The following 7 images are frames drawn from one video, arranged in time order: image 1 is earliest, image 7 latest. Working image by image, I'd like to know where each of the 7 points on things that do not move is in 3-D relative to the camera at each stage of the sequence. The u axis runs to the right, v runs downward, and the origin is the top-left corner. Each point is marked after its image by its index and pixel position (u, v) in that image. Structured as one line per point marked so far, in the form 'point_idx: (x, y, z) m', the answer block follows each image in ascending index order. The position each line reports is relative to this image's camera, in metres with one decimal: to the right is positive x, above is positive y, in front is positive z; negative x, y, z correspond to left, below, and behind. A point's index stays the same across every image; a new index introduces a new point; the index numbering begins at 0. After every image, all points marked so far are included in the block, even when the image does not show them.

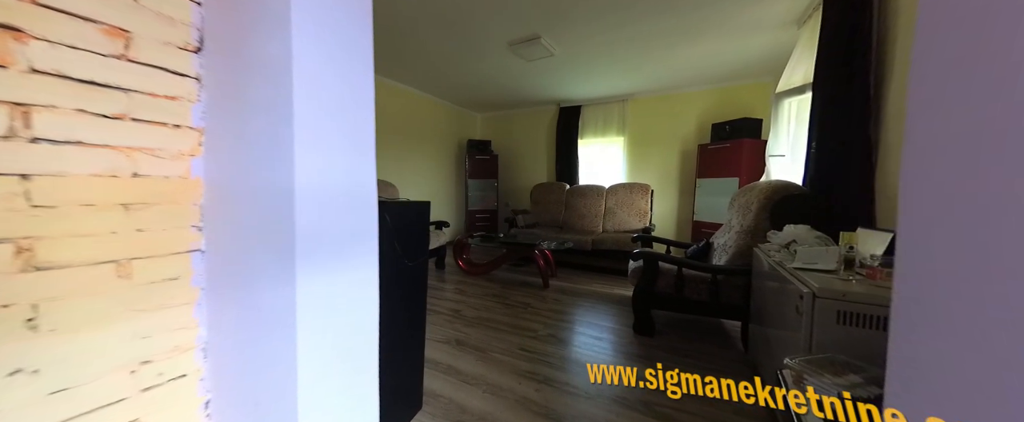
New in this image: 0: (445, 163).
0: (-1.1, +0.8, +5.1) m
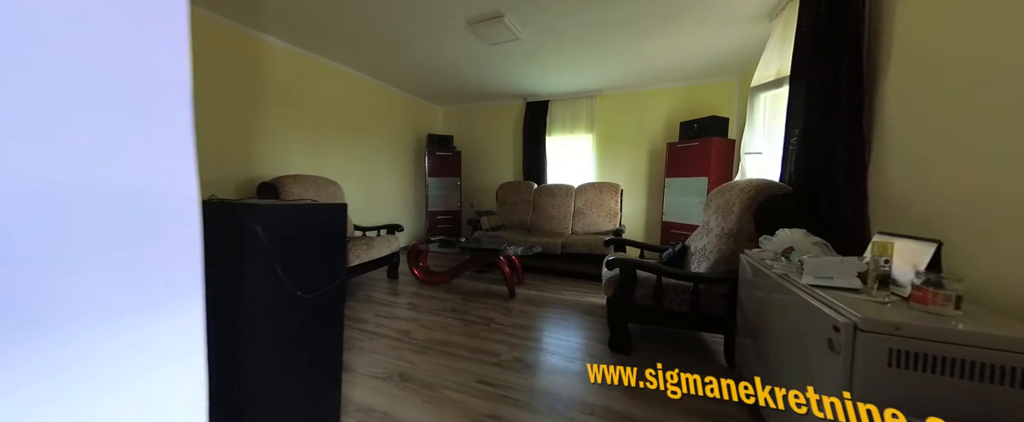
0: (-1.7, +0.8, +4.6) m
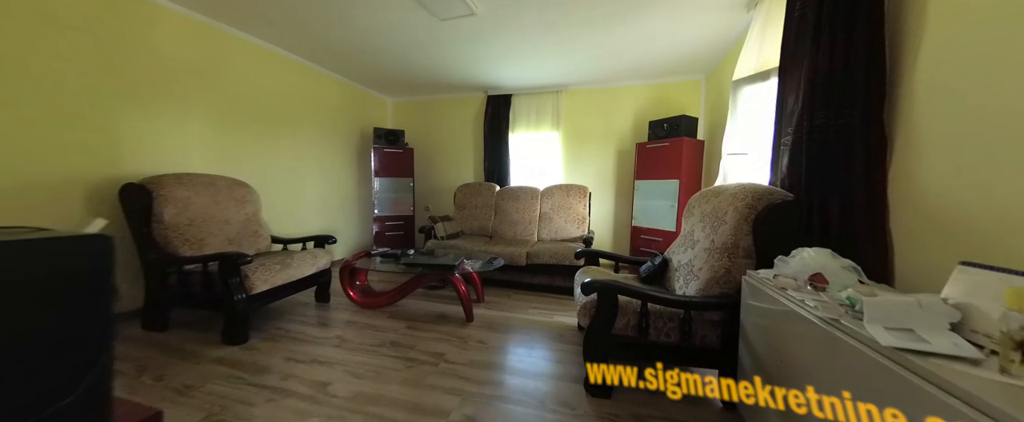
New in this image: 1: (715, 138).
0: (-2.3, +0.7, +4.0) m
1: (+2.0, +0.8, +3.0) m
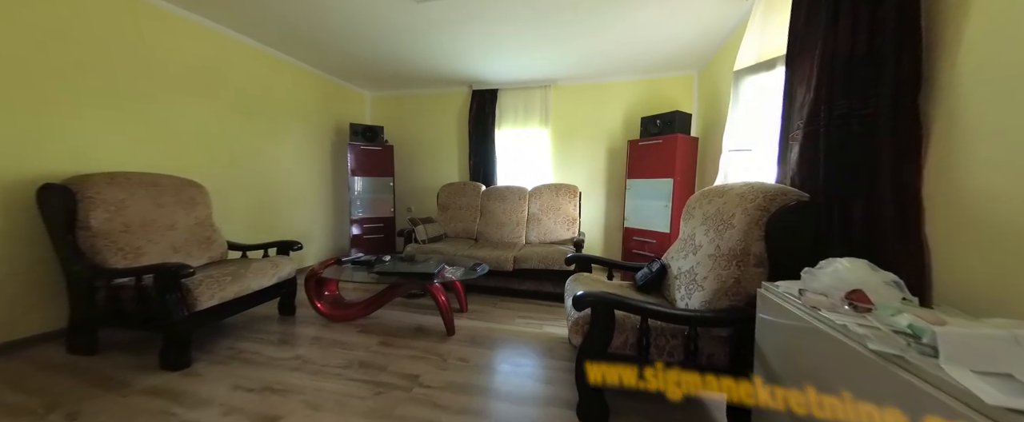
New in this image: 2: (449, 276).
0: (-2.4, +0.7, +3.7) m
1: (+1.9, +0.8, +2.9) m
2: (-0.5, -0.5, +2.2) m
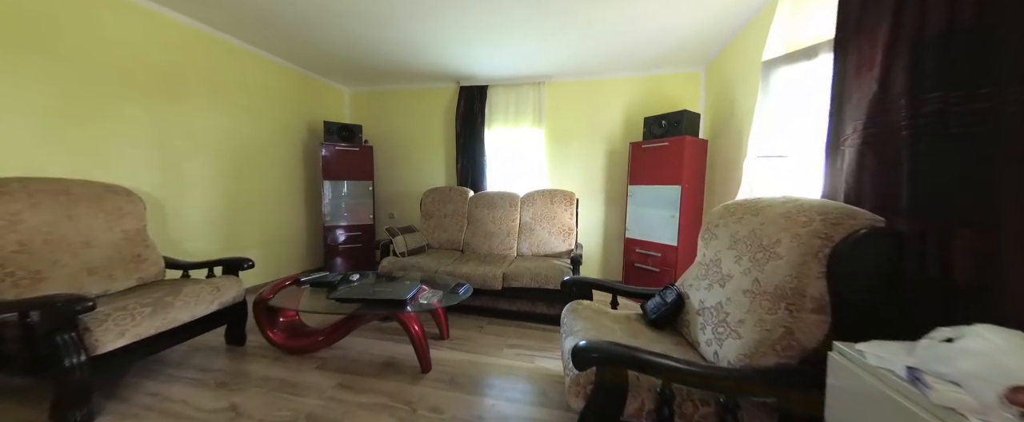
0: (-2.5, +0.6, +3.4) m
1: (+1.8, +0.7, +2.6) m
2: (-0.5, -0.6, +1.9) m
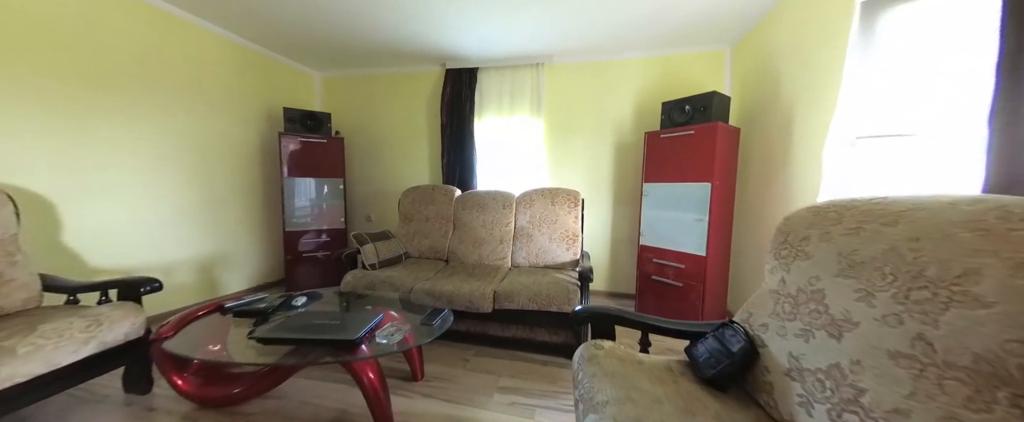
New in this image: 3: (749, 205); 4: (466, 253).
0: (-2.6, +0.6, +2.9) m
1: (+1.8, +0.6, +2.2) m
2: (-0.6, -0.6, +1.4) m
3: (+1.7, 0.0, +2.1) m
4: (-0.4, -0.3, +2.4) m
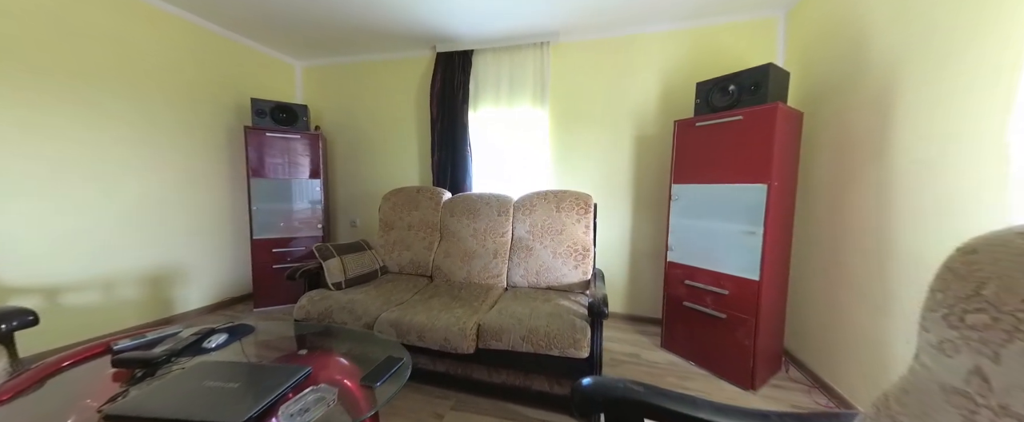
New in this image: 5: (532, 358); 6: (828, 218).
0: (-2.6, +0.6, +2.6) m
1: (+1.7, +0.6, +1.7) m
2: (-0.7, -0.6, +1.0) m
3: (+1.7, 0.0, +1.6) m
4: (-0.4, -0.4, +2.0) m
5: (+0.1, -0.7, +1.4) m
6: (+1.7, 0.0, +1.6) m
